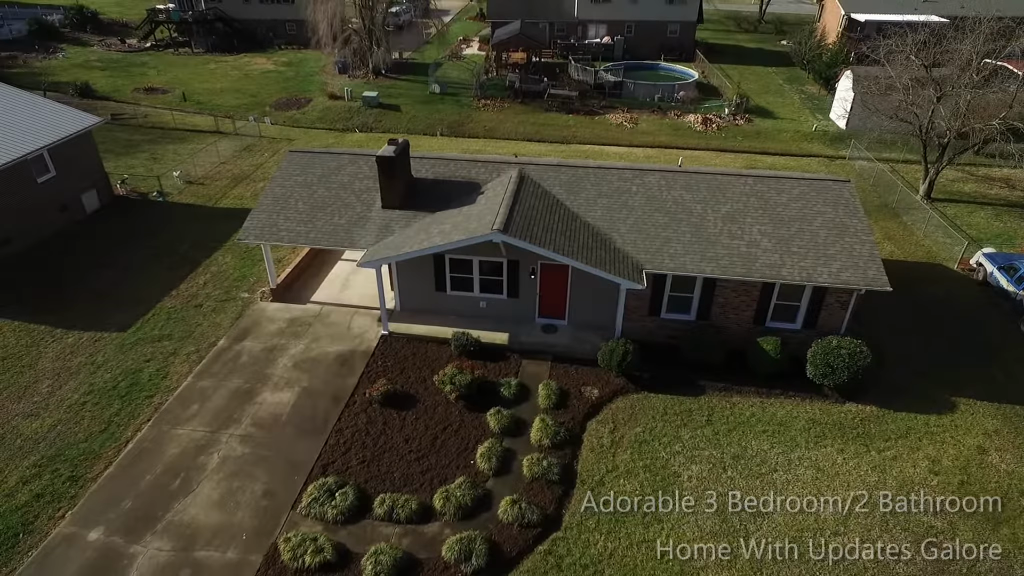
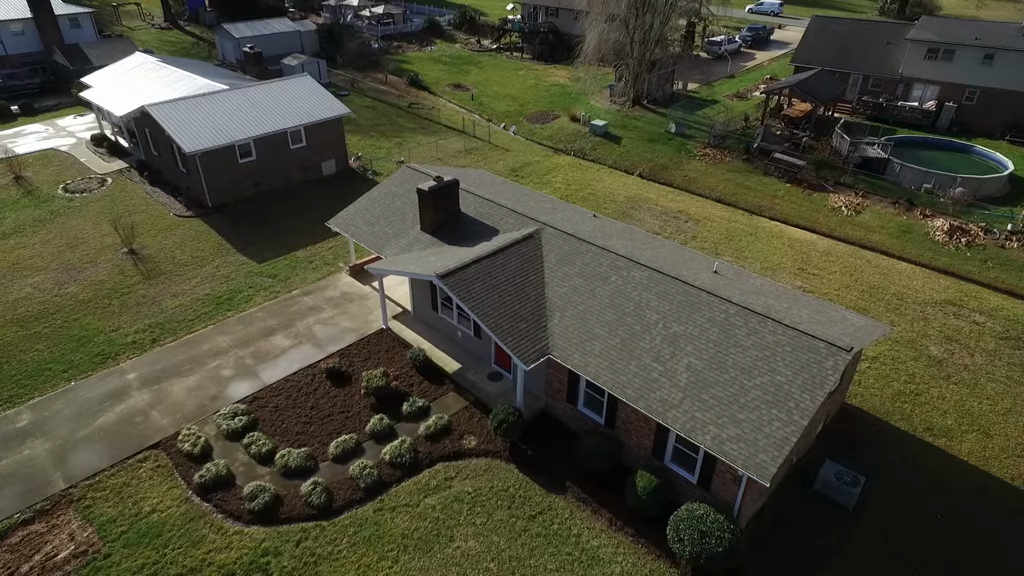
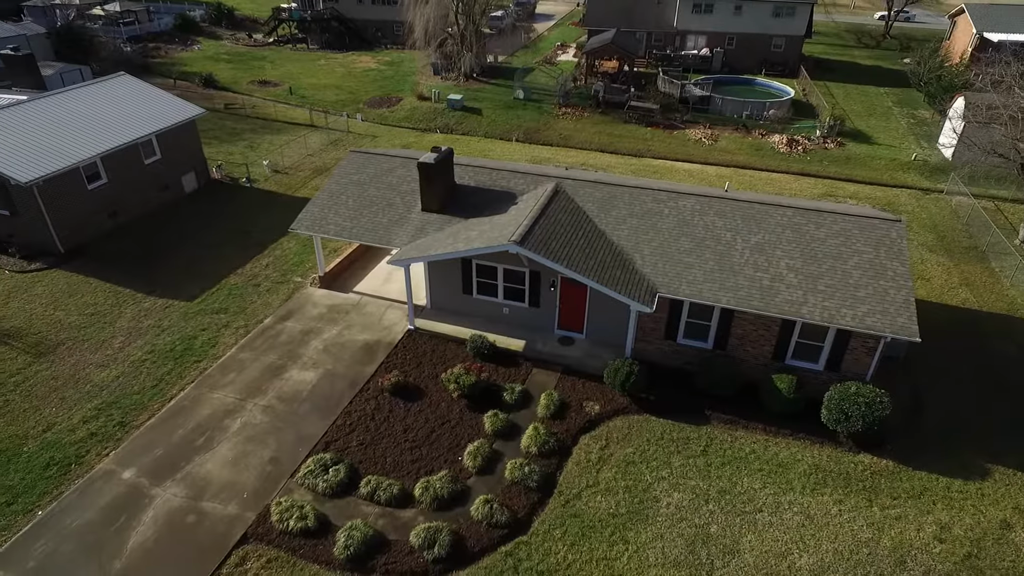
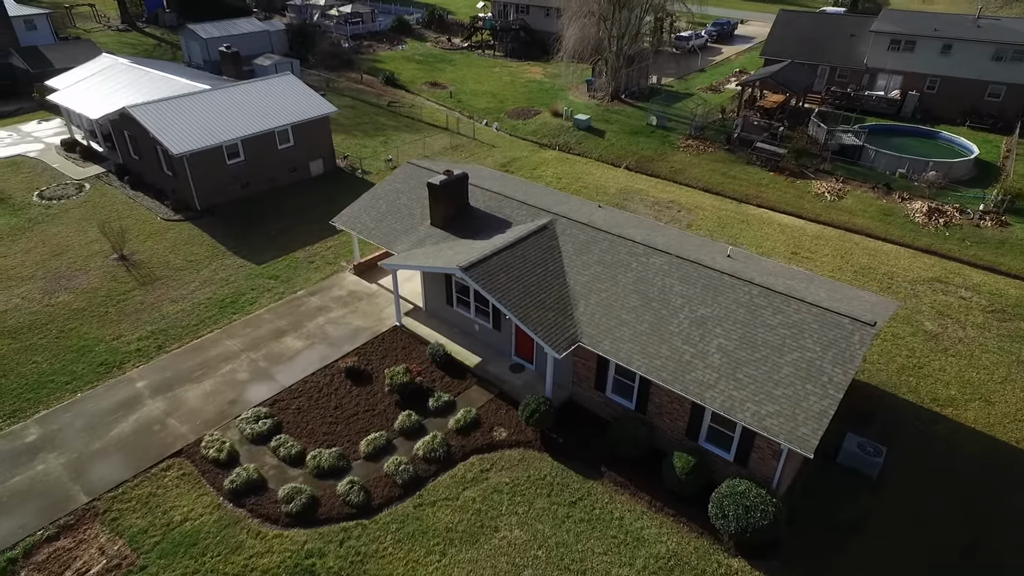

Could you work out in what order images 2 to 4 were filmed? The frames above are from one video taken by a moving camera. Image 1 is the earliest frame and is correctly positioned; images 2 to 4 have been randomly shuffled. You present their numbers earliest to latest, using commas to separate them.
3, 4, 2
